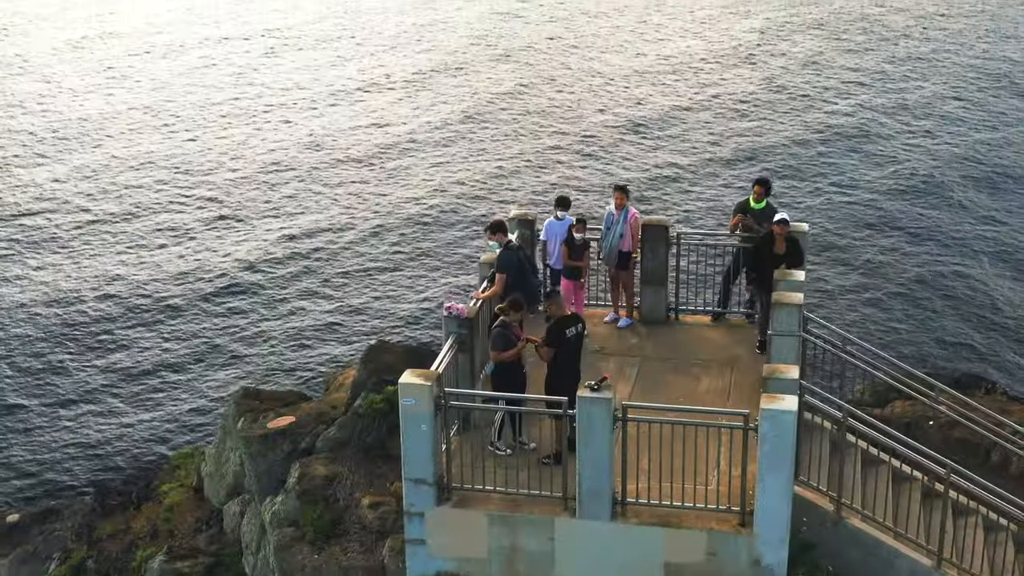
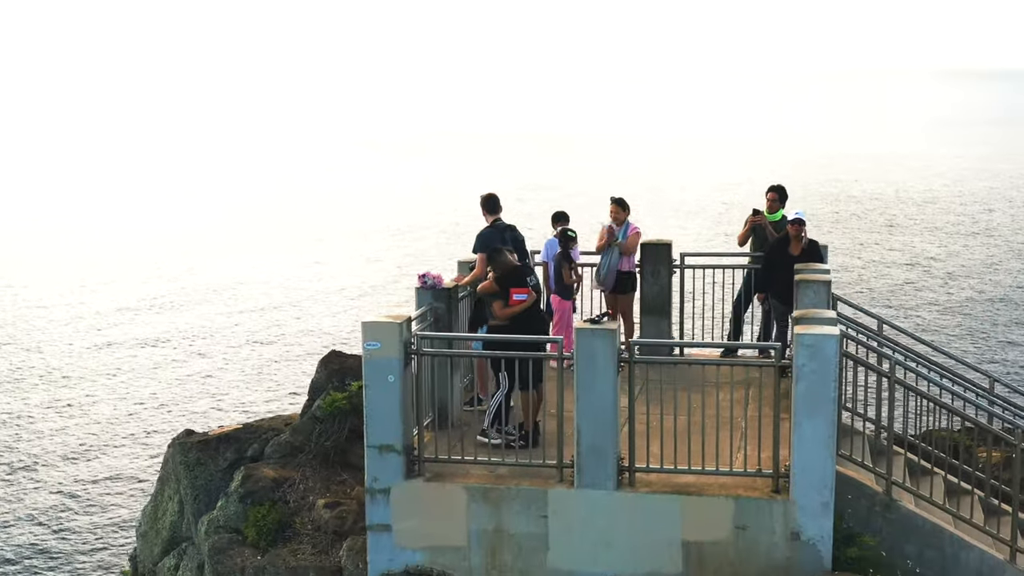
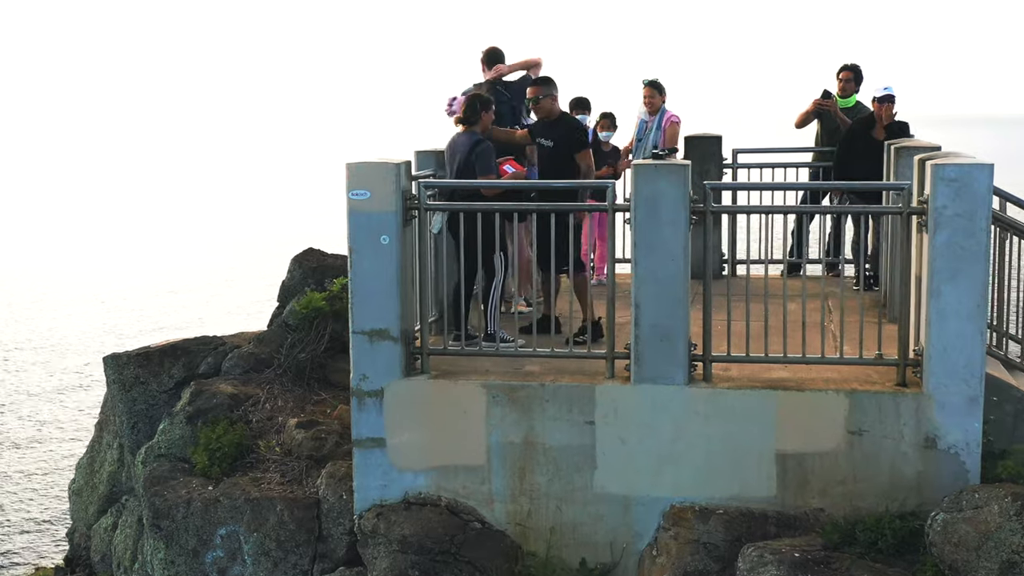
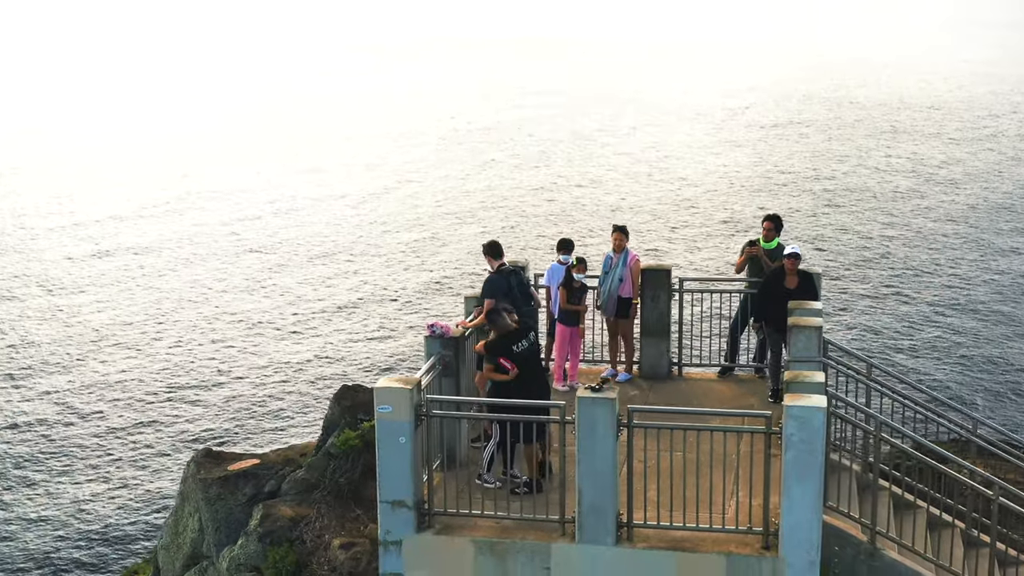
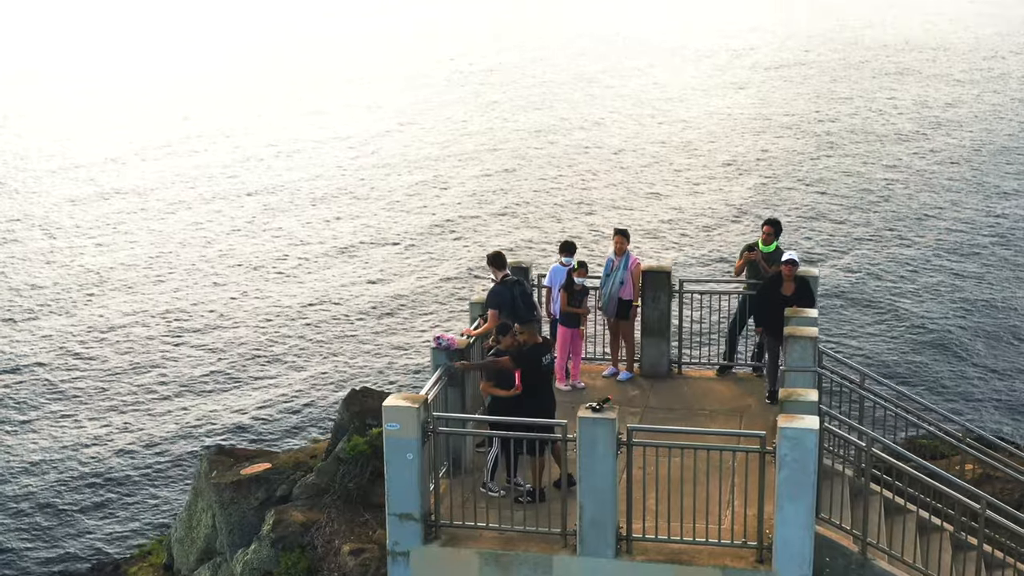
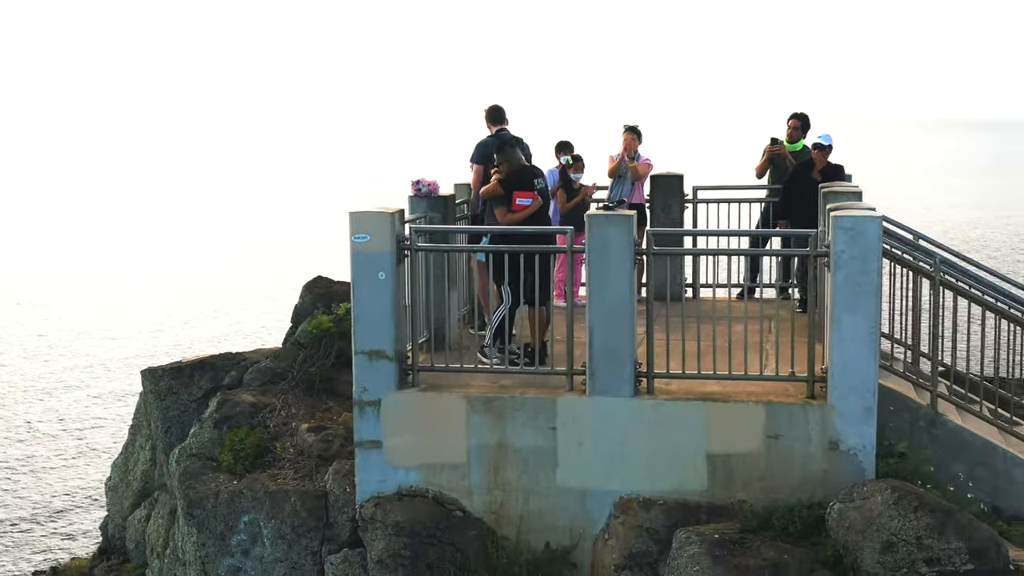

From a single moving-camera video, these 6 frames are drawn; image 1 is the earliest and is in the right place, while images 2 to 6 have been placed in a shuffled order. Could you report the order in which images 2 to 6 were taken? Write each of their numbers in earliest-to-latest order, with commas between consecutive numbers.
5, 4, 2, 6, 3
